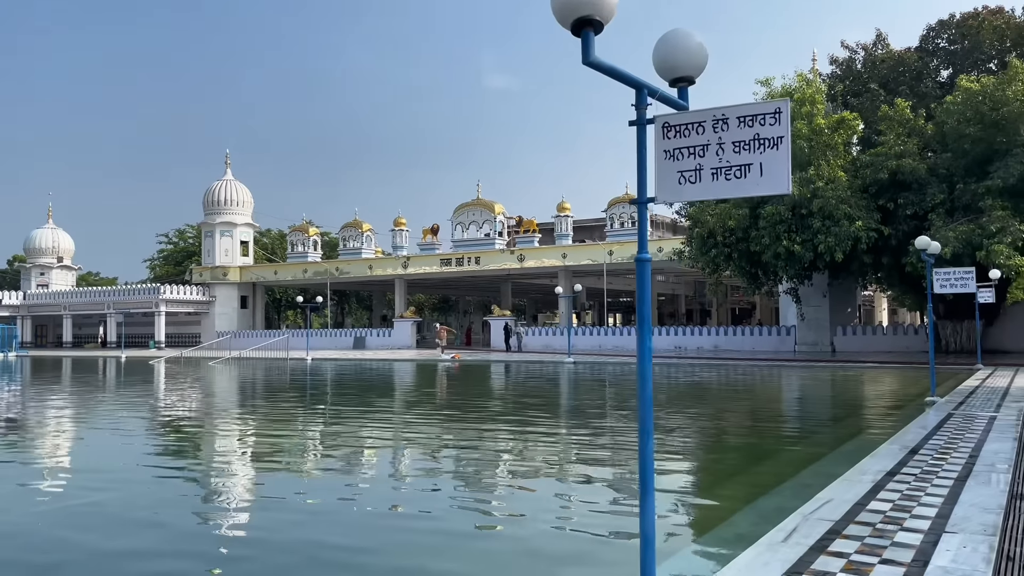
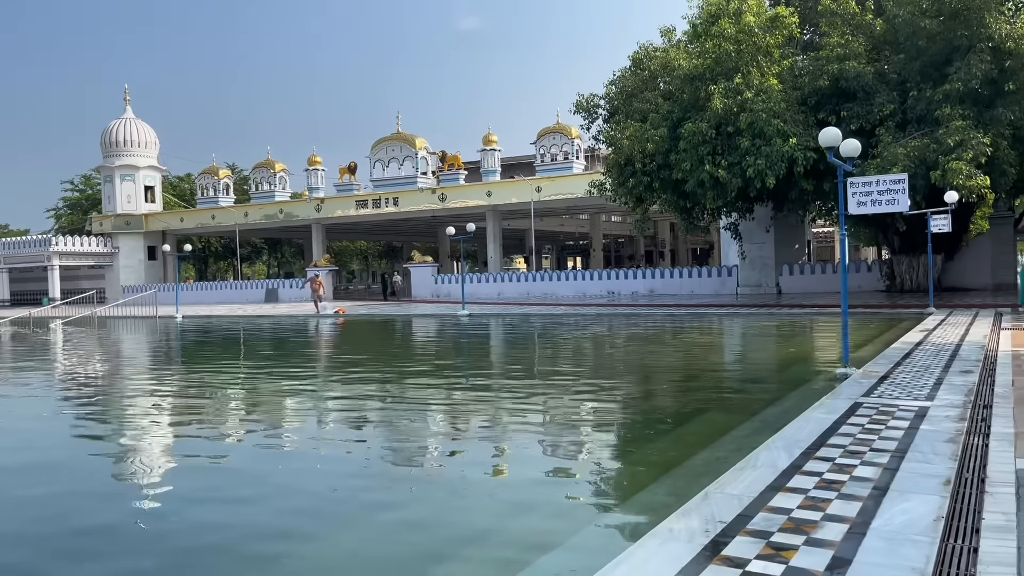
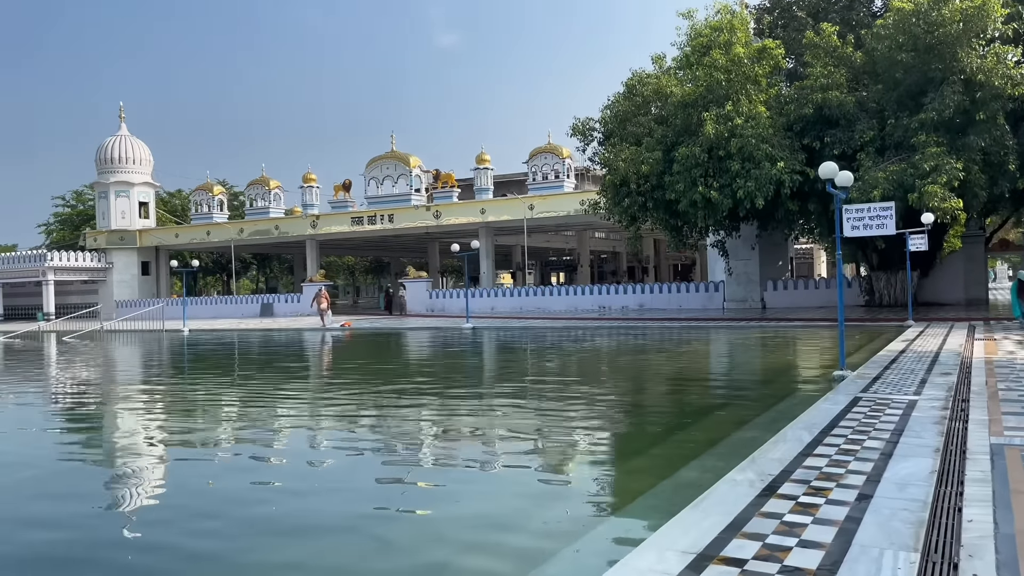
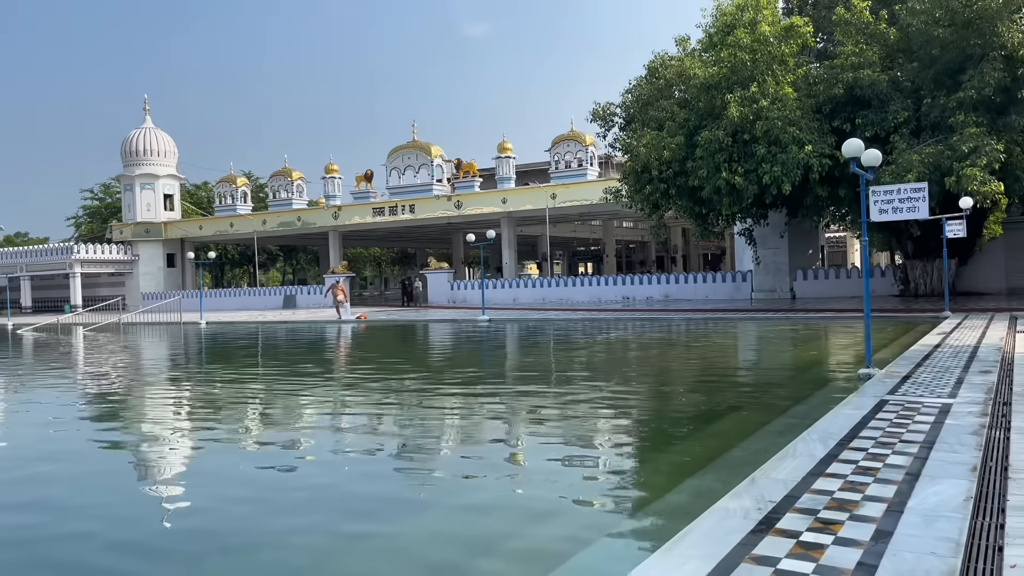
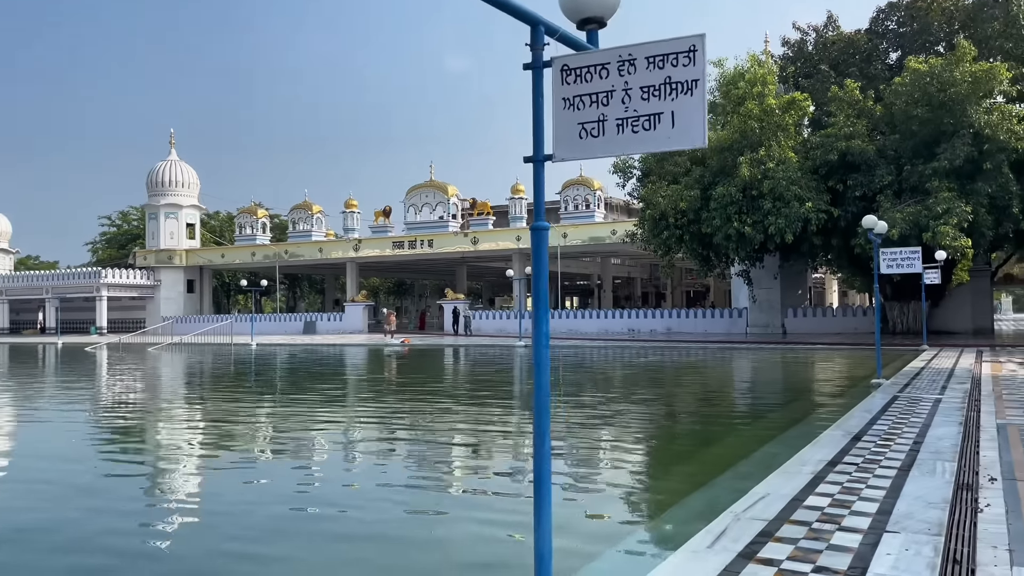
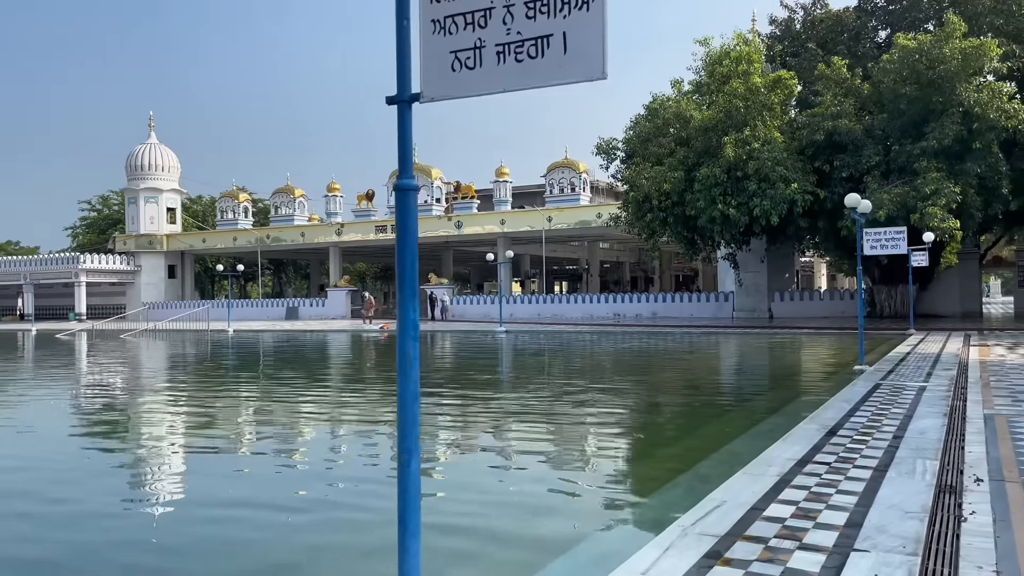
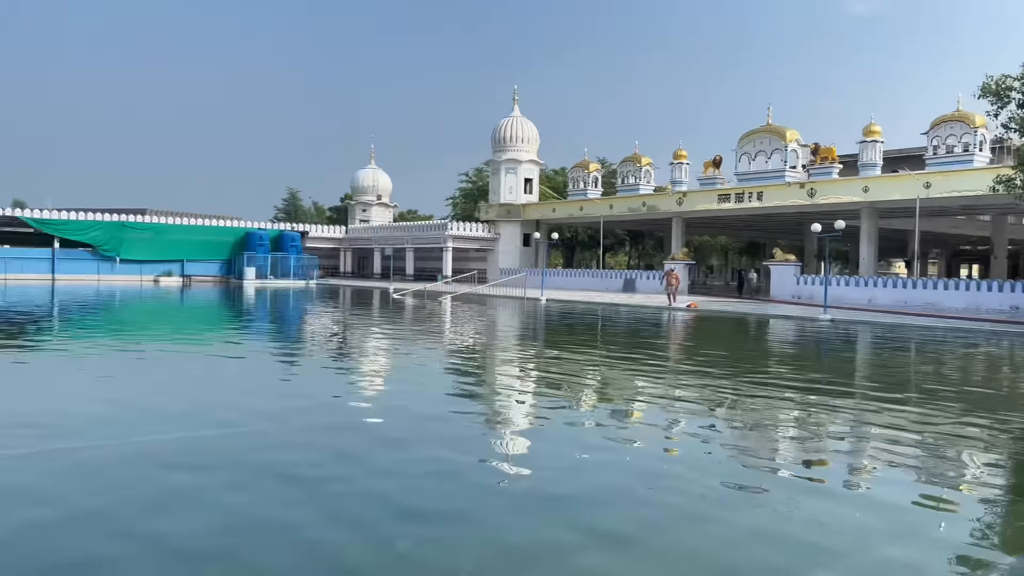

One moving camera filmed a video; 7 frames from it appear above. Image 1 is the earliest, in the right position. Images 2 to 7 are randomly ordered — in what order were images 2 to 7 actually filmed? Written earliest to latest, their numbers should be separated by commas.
5, 6, 3, 4, 2, 7
